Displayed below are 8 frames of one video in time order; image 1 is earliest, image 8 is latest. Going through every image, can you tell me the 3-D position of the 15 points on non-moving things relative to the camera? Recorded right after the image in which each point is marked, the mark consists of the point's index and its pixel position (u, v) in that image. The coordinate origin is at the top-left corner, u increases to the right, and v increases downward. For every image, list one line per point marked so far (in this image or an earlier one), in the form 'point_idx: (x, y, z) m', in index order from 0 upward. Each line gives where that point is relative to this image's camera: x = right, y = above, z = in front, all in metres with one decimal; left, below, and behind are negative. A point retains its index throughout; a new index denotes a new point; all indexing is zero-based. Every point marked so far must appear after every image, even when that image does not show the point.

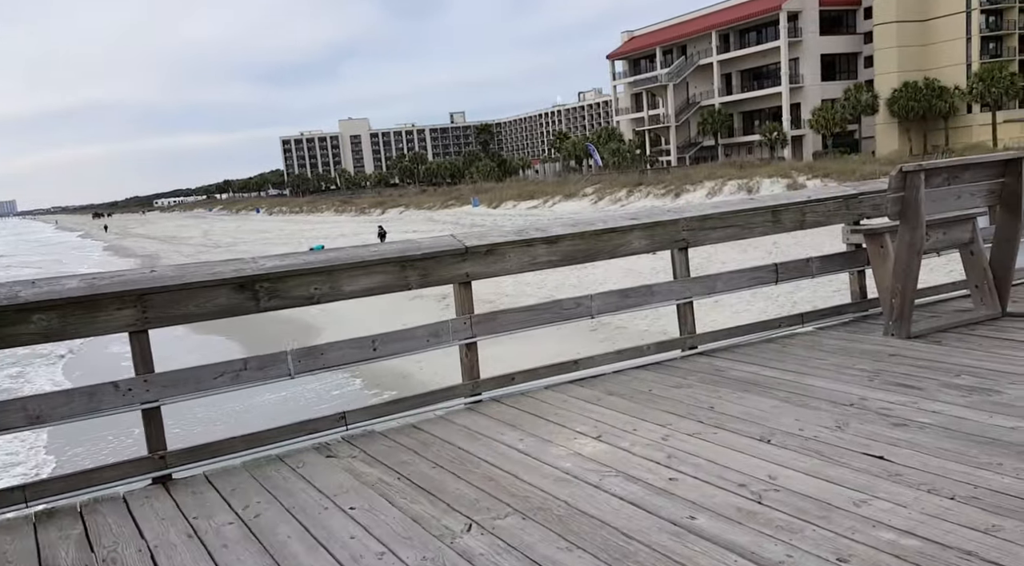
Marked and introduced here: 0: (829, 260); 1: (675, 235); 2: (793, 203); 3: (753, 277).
0: (+1.3, +0.1, +3.7) m
1: (+0.6, +0.2, +3.3) m
2: (+1.1, +0.3, +3.7) m
3: (+0.9, 0.0, +3.6) m
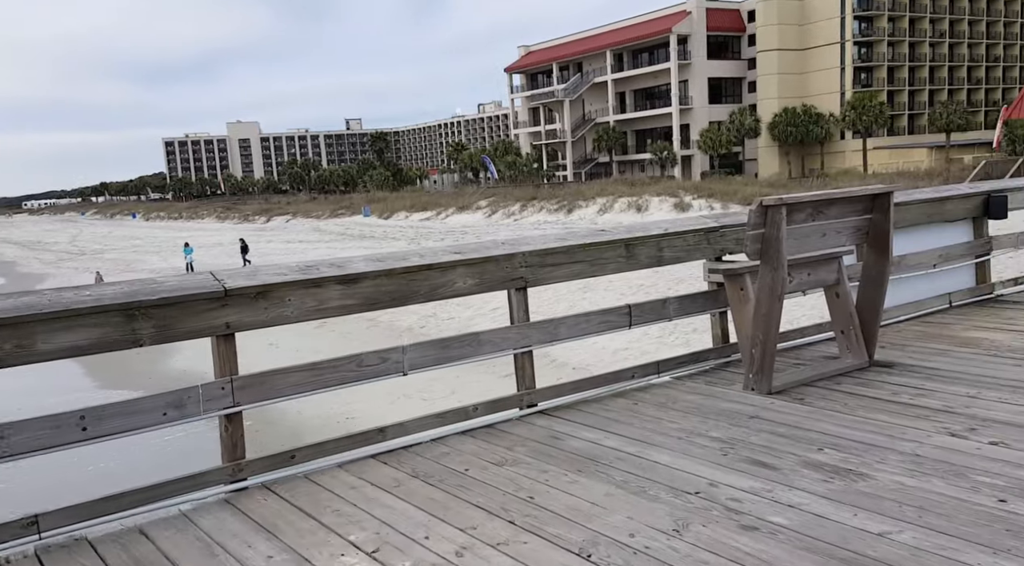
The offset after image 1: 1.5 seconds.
0: (+0.6, -0.1, +3.4) m
1: (0.0, 0.0, +2.8) m
2: (+0.5, +0.2, +3.3) m
3: (+0.3, -0.1, +3.1) m
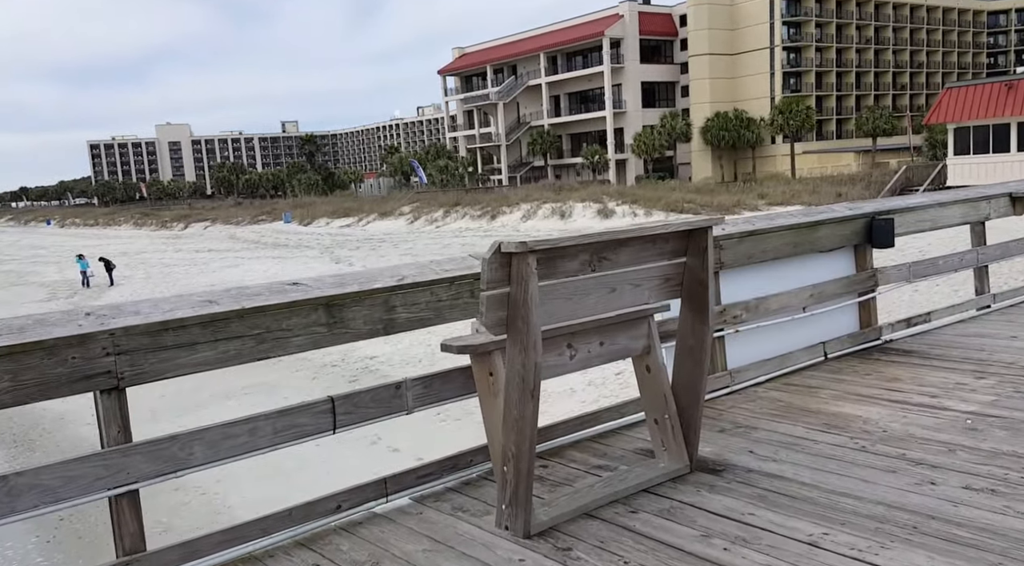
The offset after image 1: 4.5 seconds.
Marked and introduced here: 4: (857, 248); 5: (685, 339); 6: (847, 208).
0: (-0.2, -0.2, +2.3) m
1: (-0.8, -0.2, +1.8) m
2: (-0.3, 0.0, +2.2) m
3: (-0.5, -0.3, +2.1) m
4: (+1.5, +0.2, +4.2) m
5: (+0.5, -0.2, +2.4) m
6: (+1.5, +0.3, +4.1) m
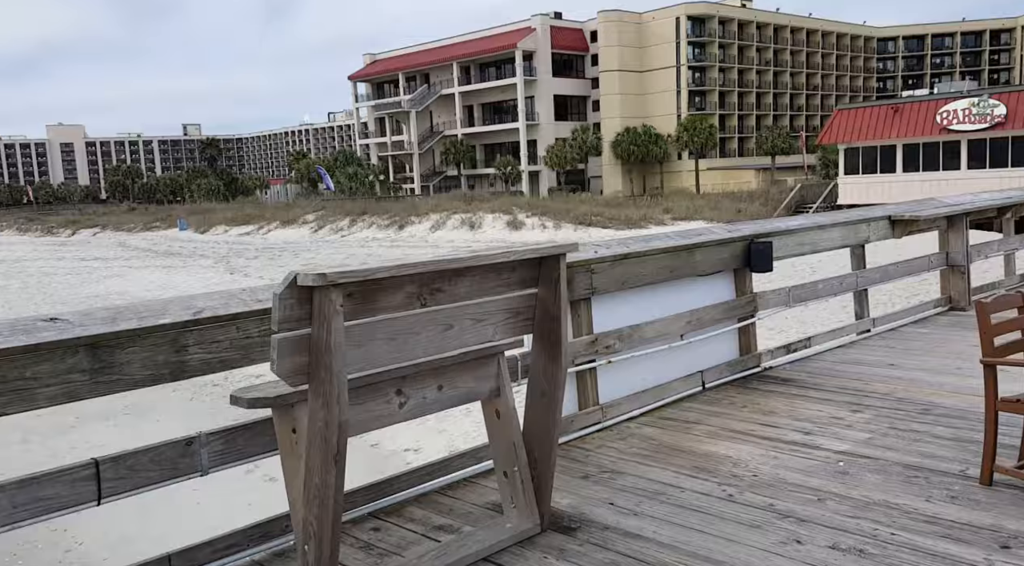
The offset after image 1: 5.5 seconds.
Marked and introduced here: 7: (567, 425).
0: (-0.6, -0.3, +2.0) m
1: (-1.1, -0.2, +1.3) m
2: (-0.7, -0.1, +1.8) m
3: (-0.9, -0.4, +1.7) m
4: (+1.0, +0.1, +4.0) m
5: (+0.1, -0.2, +2.1) m
6: (+0.9, +0.2, +3.9) m
7: (+0.2, -0.5, +3.3) m
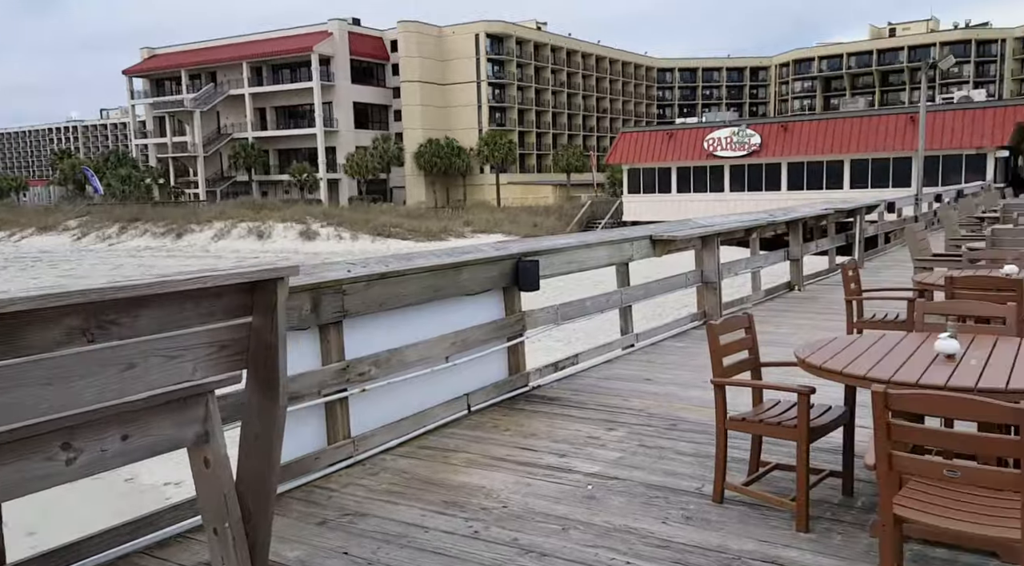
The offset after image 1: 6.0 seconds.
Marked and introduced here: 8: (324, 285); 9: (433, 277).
0: (-1.1, -0.4, +1.6) m
1: (-1.5, -0.3, +0.8) m
2: (-1.2, -0.1, +1.4) m
3: (-1.3, -0.4, +1.2) m
4: (0.0, 0.0, +3.9) m
5: (-0.5, -0.3, +1.9) m
6: (-0.1, +0.1, +3.7) m
7: (-0.6, -0.6, +3.0) m
8: (-0.6, 0.0, +3.0) m
9: (-0.3, 0.0, +3.4) m
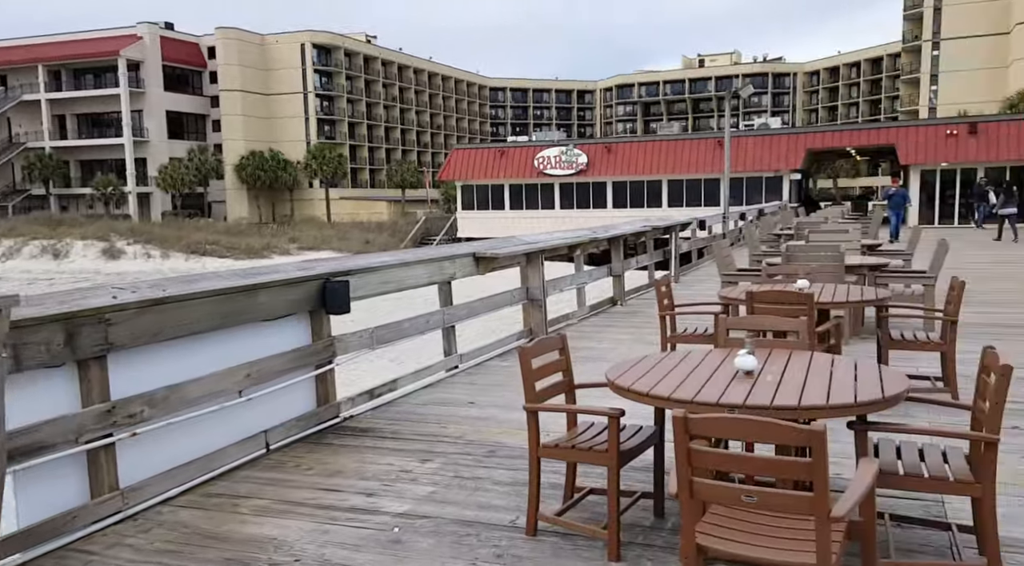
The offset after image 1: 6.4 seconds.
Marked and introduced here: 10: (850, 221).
0: (-1.4, -0.4, +1.1) m
1: (-1.7, -0.3, +0.3) m
2: (-1.5, -0.2, +0.9) m
3: (-1.6, -0.5, +0.7) m
4: (-0.8, -0.1, +3.6) m
5: (-0.9, -0.4, +1.5) m
6: (-0.8, 0.0, +3.4) m
7: (-1.2, -0.7, +2.6) m
8: (-1.2, -0.1, +2.6) m
9: (-1.0, -0.1, +3.1) m
10: (+7.1, +1.3, +19.0) m
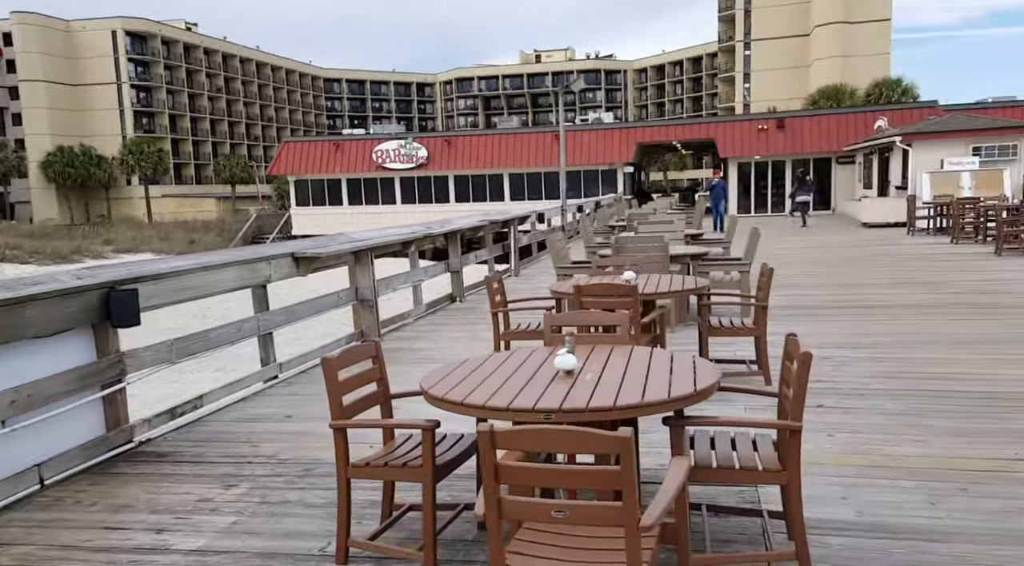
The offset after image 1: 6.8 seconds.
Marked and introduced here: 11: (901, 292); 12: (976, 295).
0: (-1.7, -0.5, +0.6) m
1: (-1.8, -0.4, -0.2) m
2: (-1.7, -0.3, +0.4) m
3: (-1.7, -0.6, +0.2) m
4: (-1.5, -0.2, +3.1) m
5: (-1.2, -0.4, +1.1) m
6: (-1.5, 0.0, +3.0) m
7: (-1.8, -0.7, +2.1) m
8: (-1.7, -0.2, +2.1) m
9: (-1.6, -0.1, +2.6) m
10: (+3.6, +1.5, +19.7) m
11: (+4.8, -0.1, +11.5) m
12: (+5.5, -0.1, +10.9) m
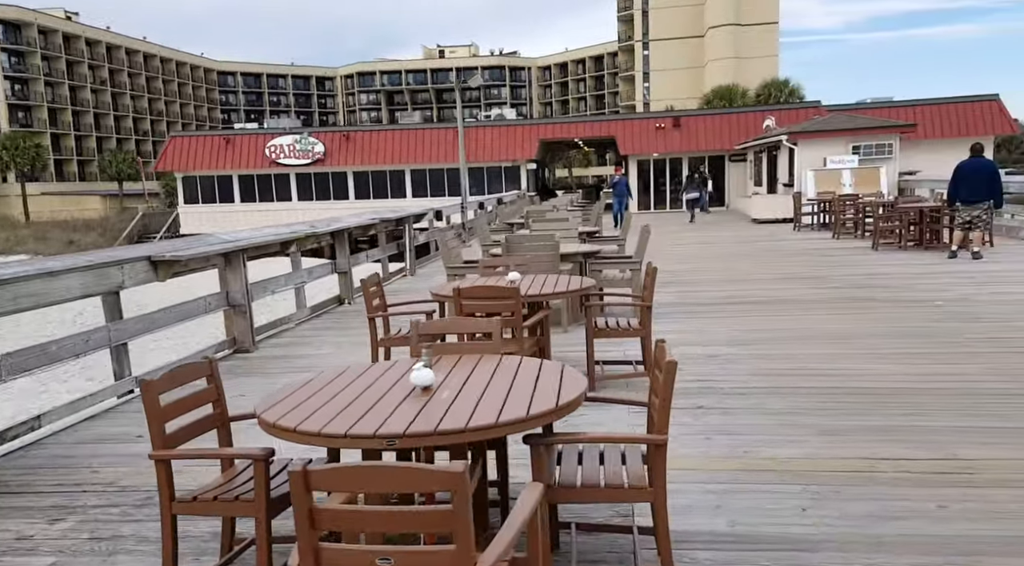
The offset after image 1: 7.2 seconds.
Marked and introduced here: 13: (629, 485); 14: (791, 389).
0: (-1.9, -0.6, +0.1) m
1: (-1.9, -0.5, -0.7) m
2: (-1.9, -0.4, -0.1) m
3: (-1.9, -0.7, -0.3) m
4: (-2.0, -0.2, +2.7) m
5: (-1.5, -0.5, +0.7) m
6: (-2.0, -0.1, +2.5) m
7: (-2.1, -0.8, +1.6) m
8: (-2.1, -0.2, +1.6) m
9: (-2.0, -0.2, +2.1) m
10: (+1.3, +1.6, +19.7) m
11: (+3.4, -0.1, +11.6) m
12: (+4.1, -0.1, +11.1) m
13: (+0.5, -0.8, +3.7) m
14: (+2.1, -0.8, +6.9) m
